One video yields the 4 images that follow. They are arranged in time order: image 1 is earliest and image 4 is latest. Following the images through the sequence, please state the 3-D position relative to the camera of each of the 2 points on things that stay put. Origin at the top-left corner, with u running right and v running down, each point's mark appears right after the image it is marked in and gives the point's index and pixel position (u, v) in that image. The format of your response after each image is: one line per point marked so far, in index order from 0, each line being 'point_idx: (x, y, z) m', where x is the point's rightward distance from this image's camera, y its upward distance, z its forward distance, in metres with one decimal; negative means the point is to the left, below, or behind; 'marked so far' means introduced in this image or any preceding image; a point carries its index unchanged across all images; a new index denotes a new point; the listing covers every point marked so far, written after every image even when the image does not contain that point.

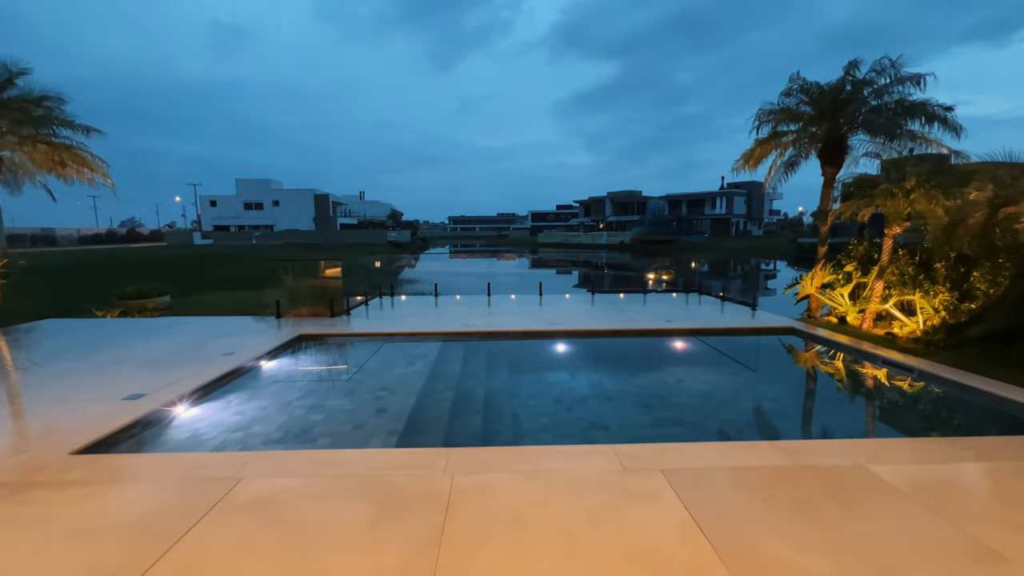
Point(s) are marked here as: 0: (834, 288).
0: (+7.4, 0.0, +10.4) m
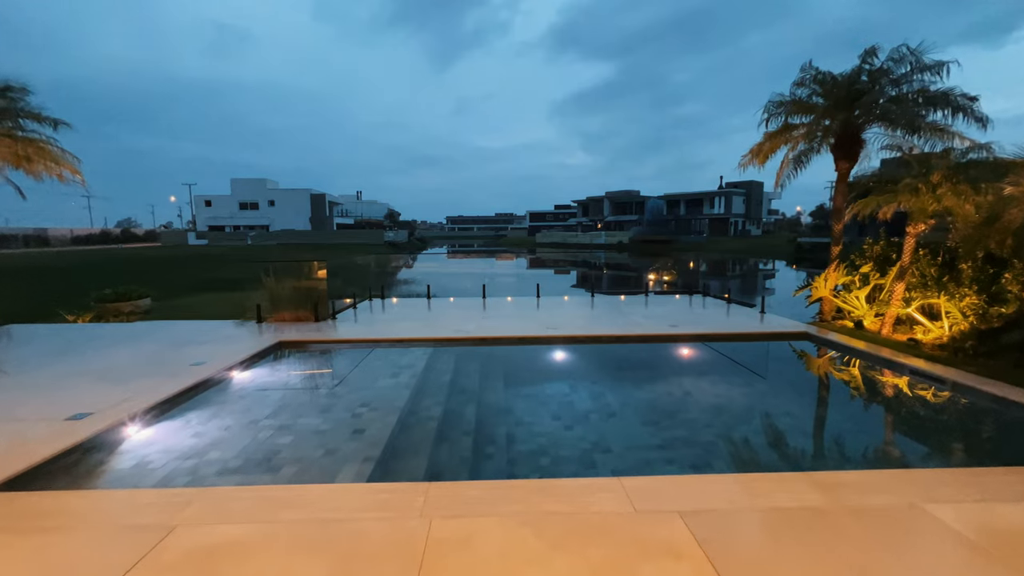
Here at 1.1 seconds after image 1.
0: (+7.3, 0.0, +9.8) m
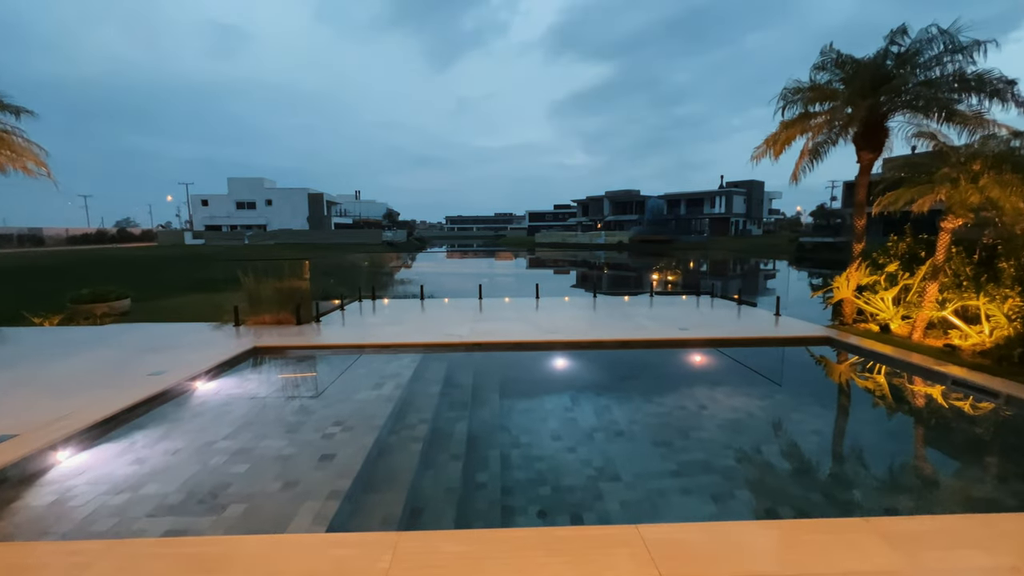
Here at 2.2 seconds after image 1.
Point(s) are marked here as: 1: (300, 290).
0: (+7.2, -0.1, +9.1) m
1: (-4.8, 0.0, +10.1) m
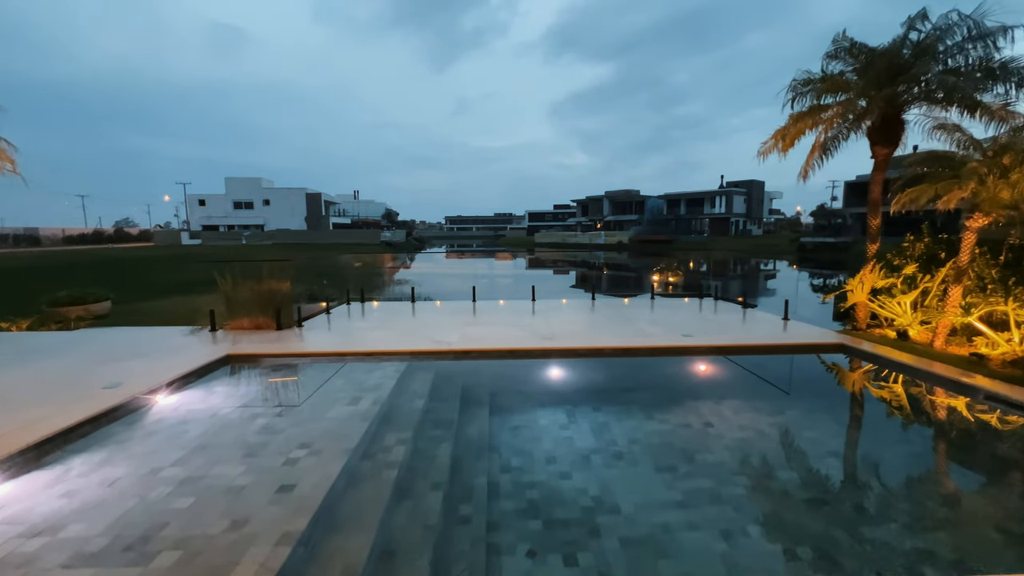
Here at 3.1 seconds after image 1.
0: (+7.1, -0.1, +8.6) m
1: (-4.9, -0.1, +9.6) m
